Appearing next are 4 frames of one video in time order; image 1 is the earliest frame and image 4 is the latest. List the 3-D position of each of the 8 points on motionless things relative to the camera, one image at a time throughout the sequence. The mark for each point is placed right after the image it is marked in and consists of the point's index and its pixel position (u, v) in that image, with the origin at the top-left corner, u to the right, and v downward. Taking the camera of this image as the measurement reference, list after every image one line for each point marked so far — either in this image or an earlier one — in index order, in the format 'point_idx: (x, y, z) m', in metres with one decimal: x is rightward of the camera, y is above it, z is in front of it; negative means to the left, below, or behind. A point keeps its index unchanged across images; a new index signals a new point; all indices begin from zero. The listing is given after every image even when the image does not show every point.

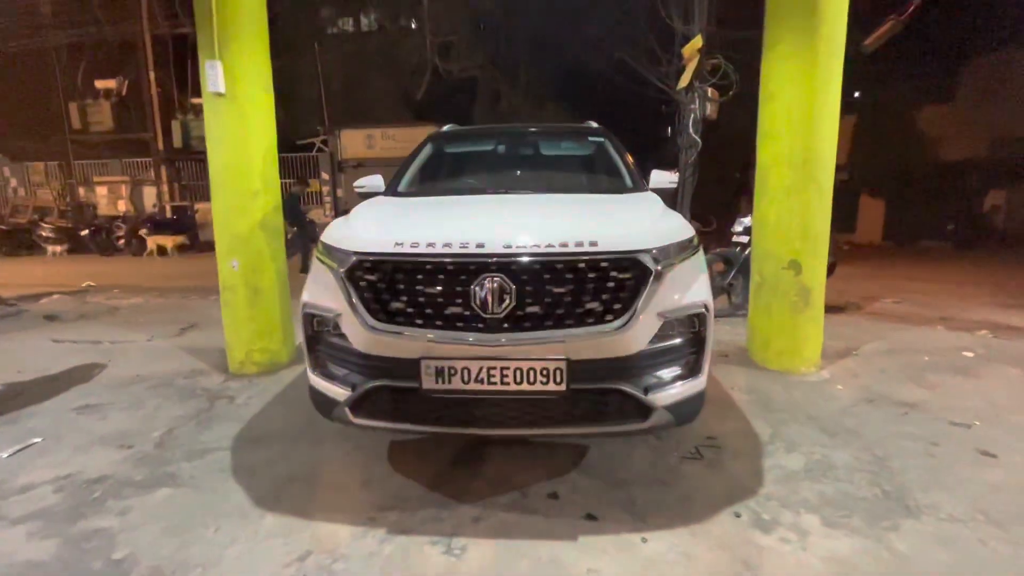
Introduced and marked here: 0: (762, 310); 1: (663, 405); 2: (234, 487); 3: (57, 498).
0: (+1.6, -0.2, +3.7) m
1: (+0.6, -0.4, +2.2) m
2: (-1.3, -0.9, +2.7) m
3: (-2.1, -1.0, +2.7) m
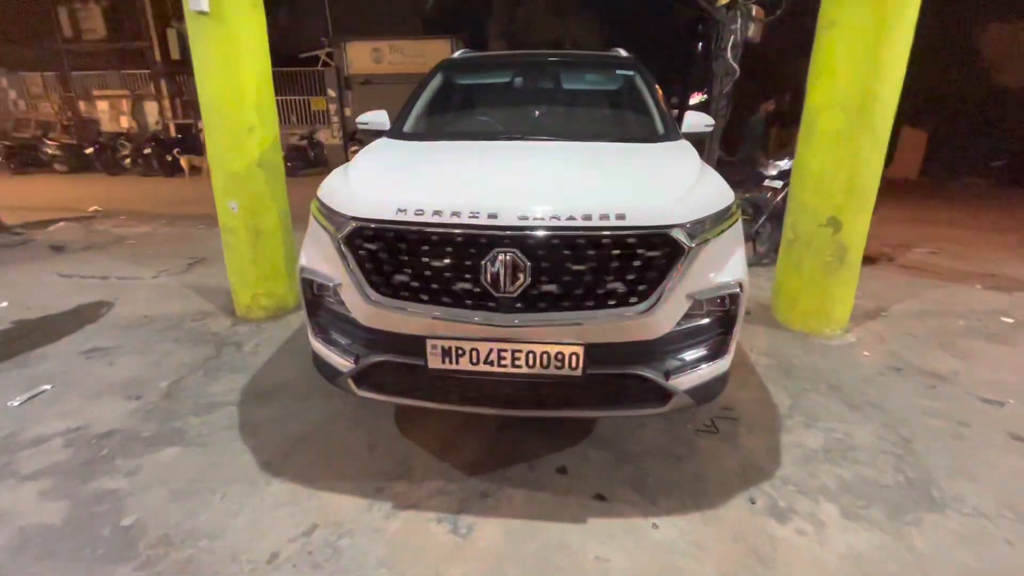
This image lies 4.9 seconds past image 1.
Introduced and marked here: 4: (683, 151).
0: (+1.7, +0.1, +3.5) m
1: (+0.6, -0.4, +2.1) m
2: (-1.2, -0.7, +2.7) m
3: (-2.0, -0.8, +2.7) m
4: (+0.8, +0.6, +2.8) m
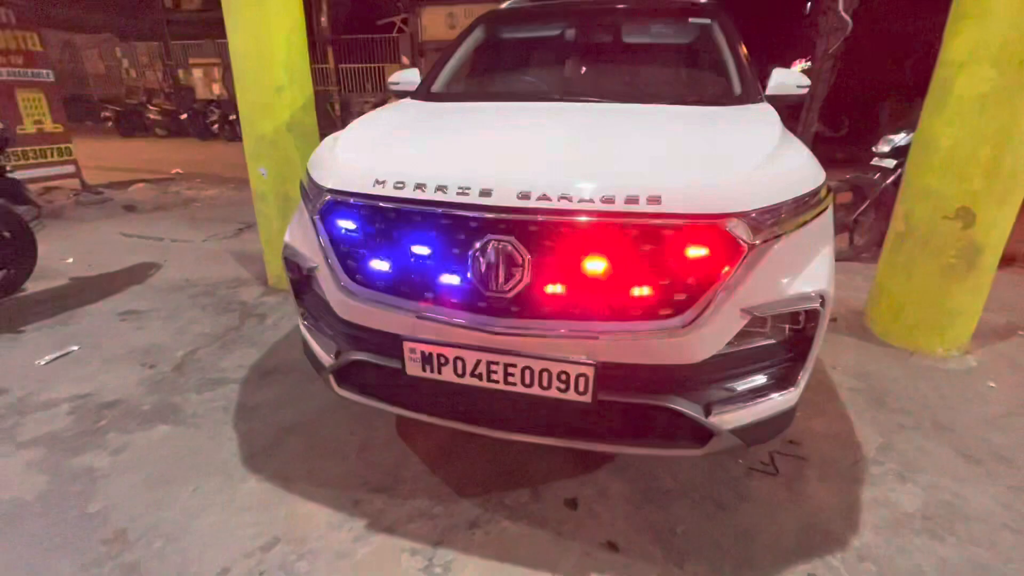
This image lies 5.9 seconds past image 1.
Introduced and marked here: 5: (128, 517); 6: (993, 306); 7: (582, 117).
0: (+1.8, +0.1, +2.8) m
1: (+0.6, -0.4, +1.6) m
2: (-1.2, -0.6, +2.5) m
3: (-2.0, -0.6, +2.6) m
4: (+0.9, +0.6, +2.2) m
5: (-1.3, -0.8, +2.0) m
6: (+2.6, -0.1, +3.3) m
7: (+0.3, +0.6, +2.2) m
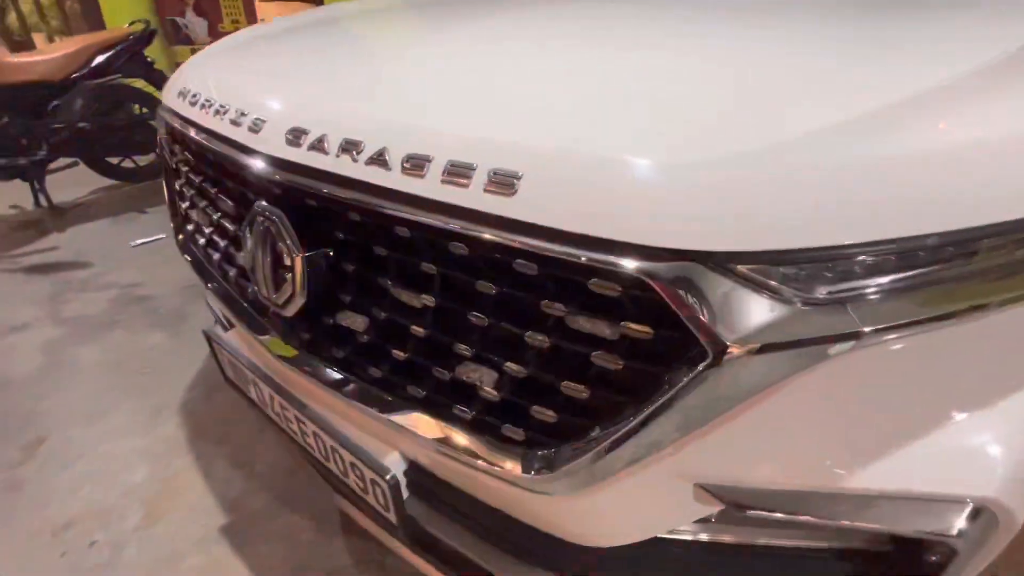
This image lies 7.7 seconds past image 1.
0: (+1.9, -0.2, +1.4) m
1: (+0.2, -0.5, +0.8) m
2: (-1.1, -0.3, +2.2) m
3: (-1.8, -0.1, +2.6) m
4: (+0.9, +0.5, +1.1) m
5: (-1.4, -0.5, +1.9) m
6: (+2.7, -0.5, +1.6) m
7: (+0.3, +0.6, +1.3) m
